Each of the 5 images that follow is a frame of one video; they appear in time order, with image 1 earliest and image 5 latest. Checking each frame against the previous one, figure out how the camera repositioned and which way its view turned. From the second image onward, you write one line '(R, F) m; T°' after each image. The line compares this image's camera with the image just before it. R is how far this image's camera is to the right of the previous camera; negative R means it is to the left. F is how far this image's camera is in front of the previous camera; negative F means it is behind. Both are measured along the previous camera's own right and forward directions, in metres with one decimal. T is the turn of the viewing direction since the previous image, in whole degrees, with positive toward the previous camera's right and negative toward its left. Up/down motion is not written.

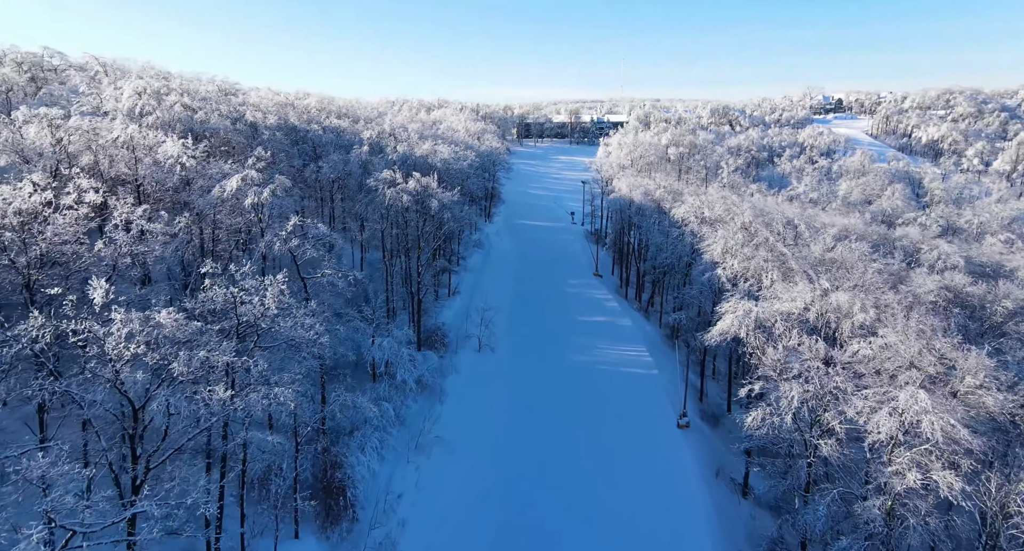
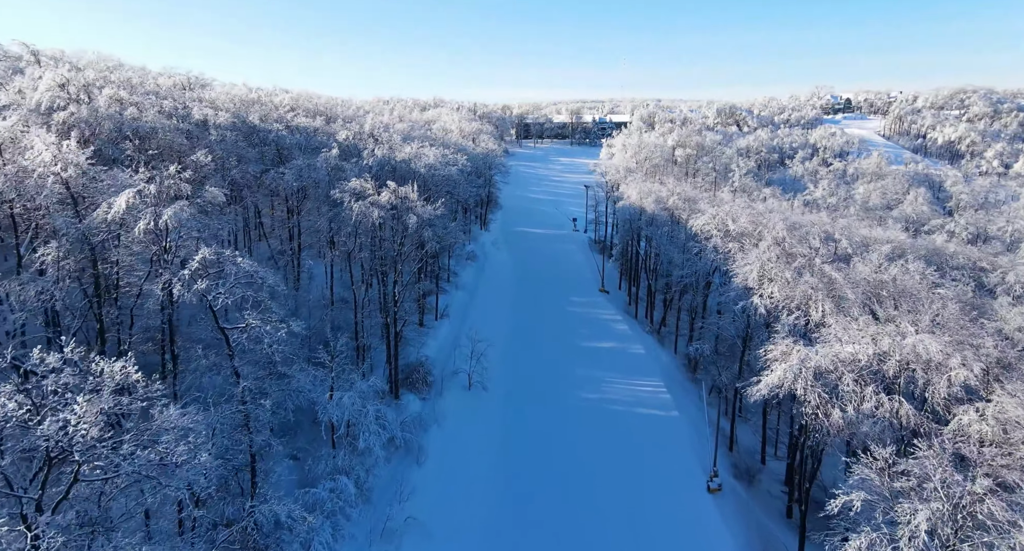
(+0.3, +7.1) m; 0°
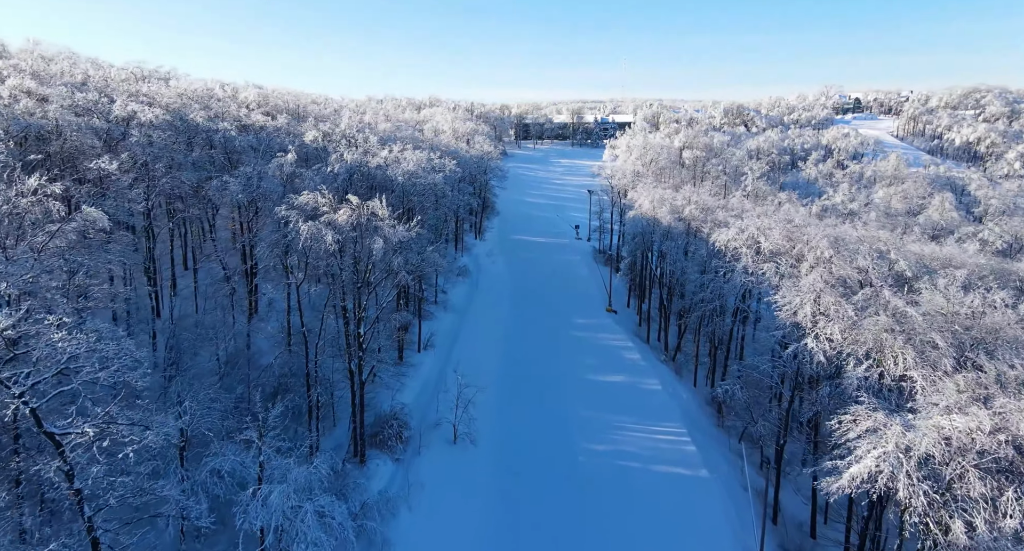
(+0.3, +7.2) m; 0°
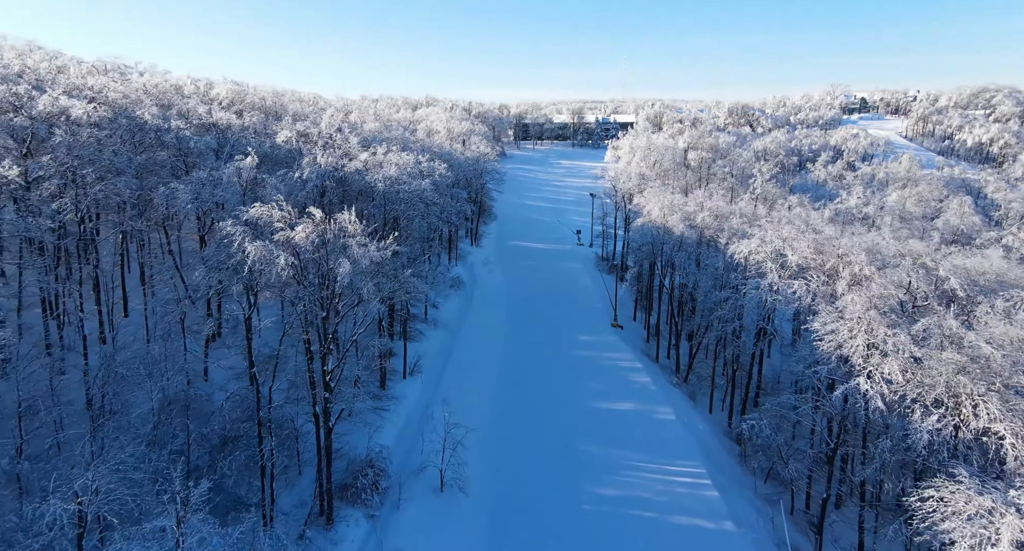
(+0.2, +4.6) m; 0°
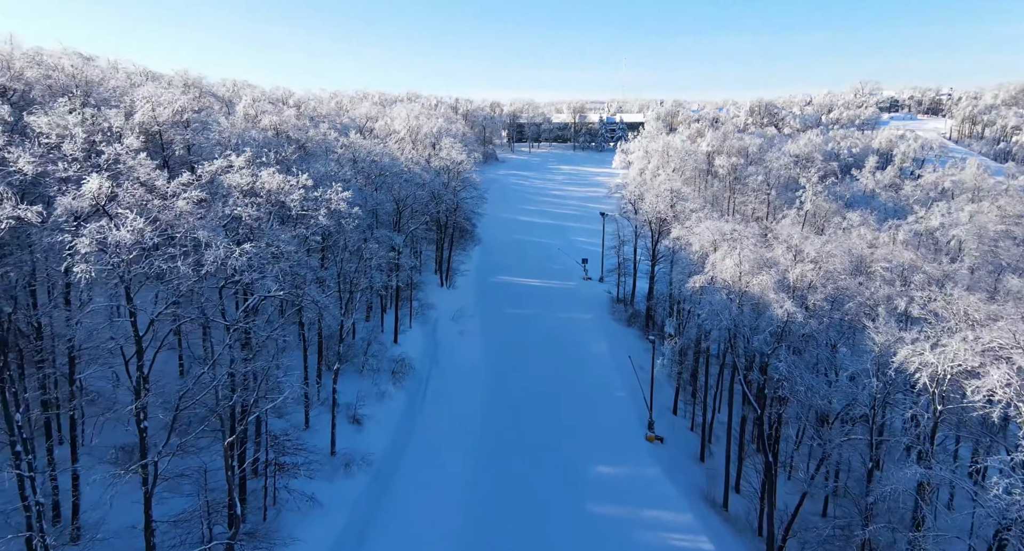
(+1.2, +20.9) m; 0°
